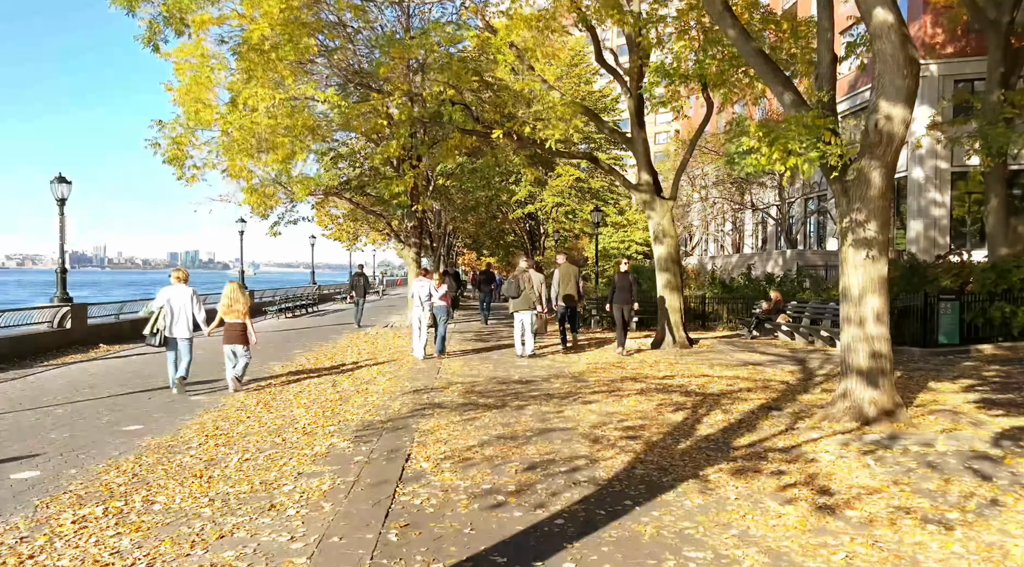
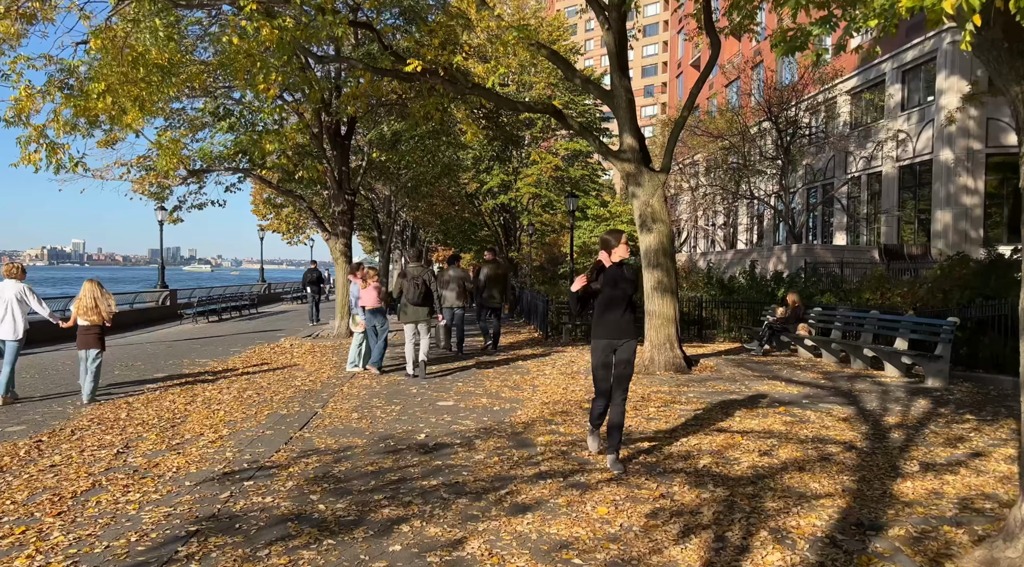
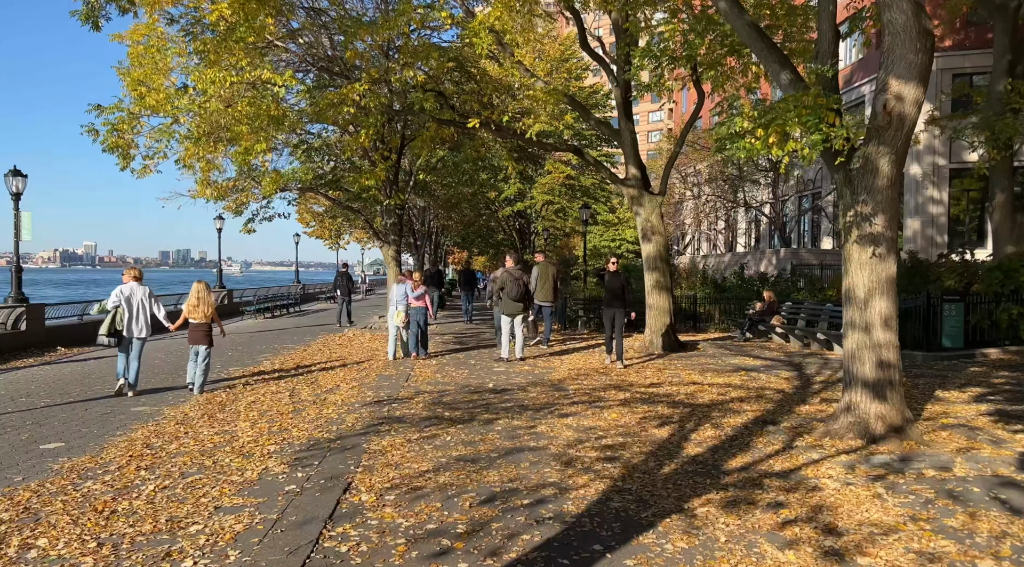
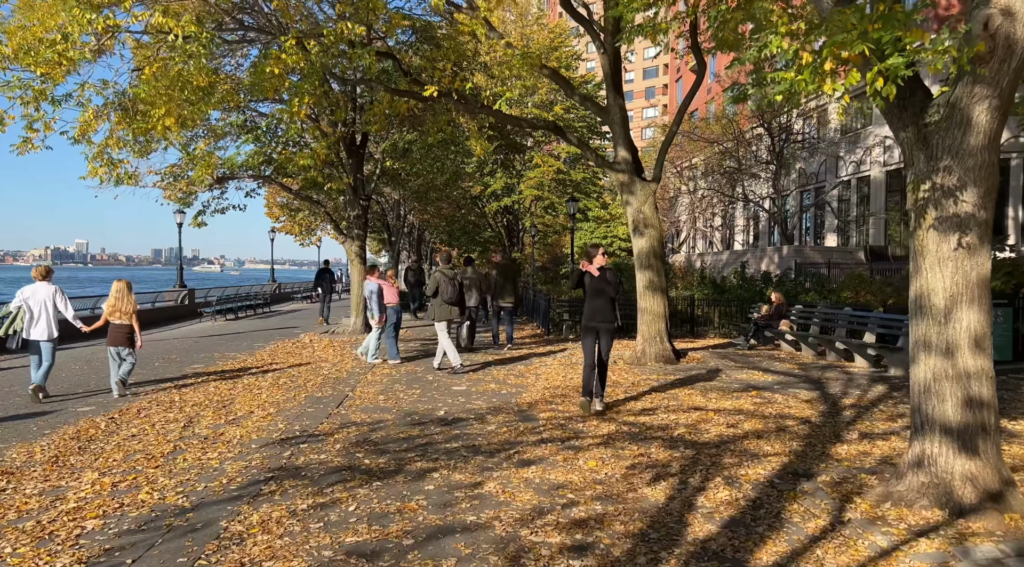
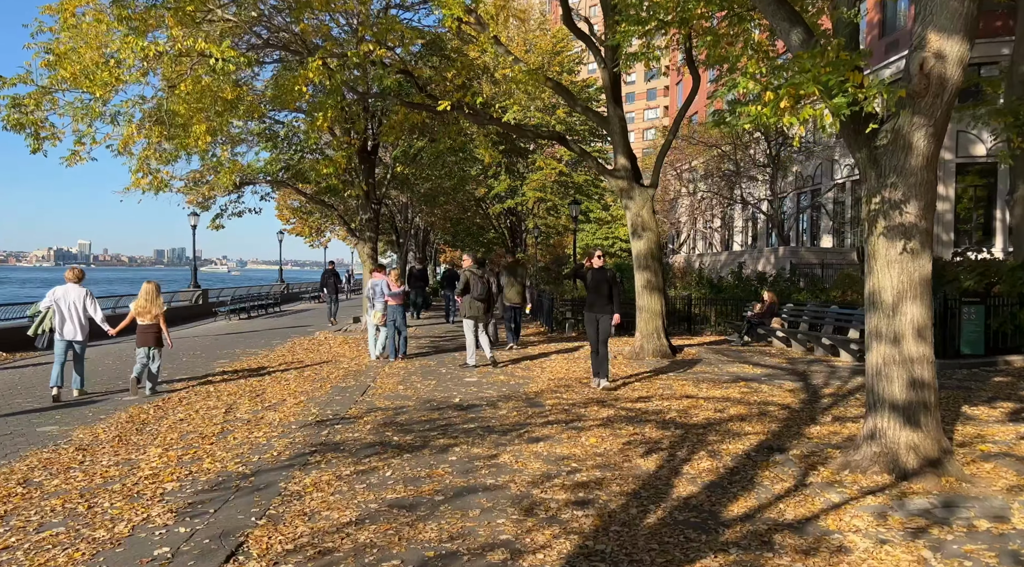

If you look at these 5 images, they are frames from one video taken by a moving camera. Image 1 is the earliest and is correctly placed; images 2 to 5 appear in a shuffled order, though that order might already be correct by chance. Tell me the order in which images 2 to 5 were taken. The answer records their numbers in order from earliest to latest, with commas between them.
3, 5, 4, 2
